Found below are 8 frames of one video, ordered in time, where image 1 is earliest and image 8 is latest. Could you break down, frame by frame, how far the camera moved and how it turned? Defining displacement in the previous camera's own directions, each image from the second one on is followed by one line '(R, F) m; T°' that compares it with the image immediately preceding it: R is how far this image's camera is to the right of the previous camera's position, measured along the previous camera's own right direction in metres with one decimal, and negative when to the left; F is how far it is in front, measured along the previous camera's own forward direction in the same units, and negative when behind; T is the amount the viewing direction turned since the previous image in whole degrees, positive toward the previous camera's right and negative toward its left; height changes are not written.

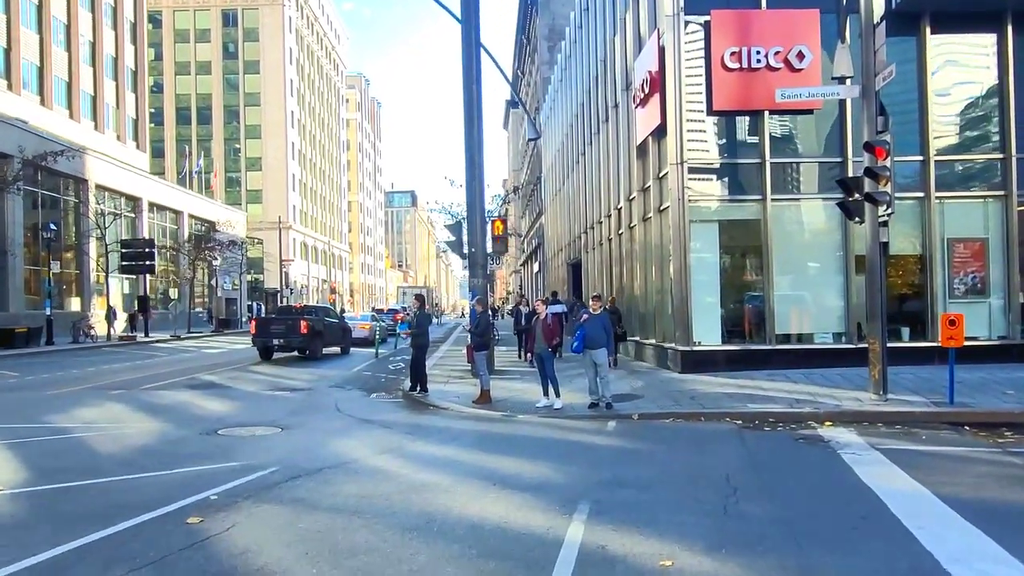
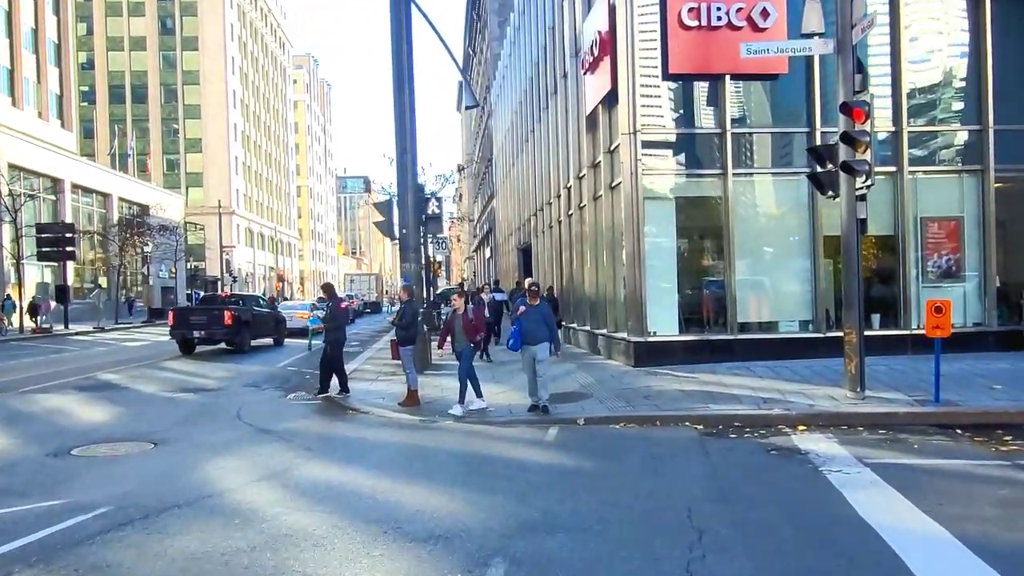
(+0.4, +1.6) m; +3°
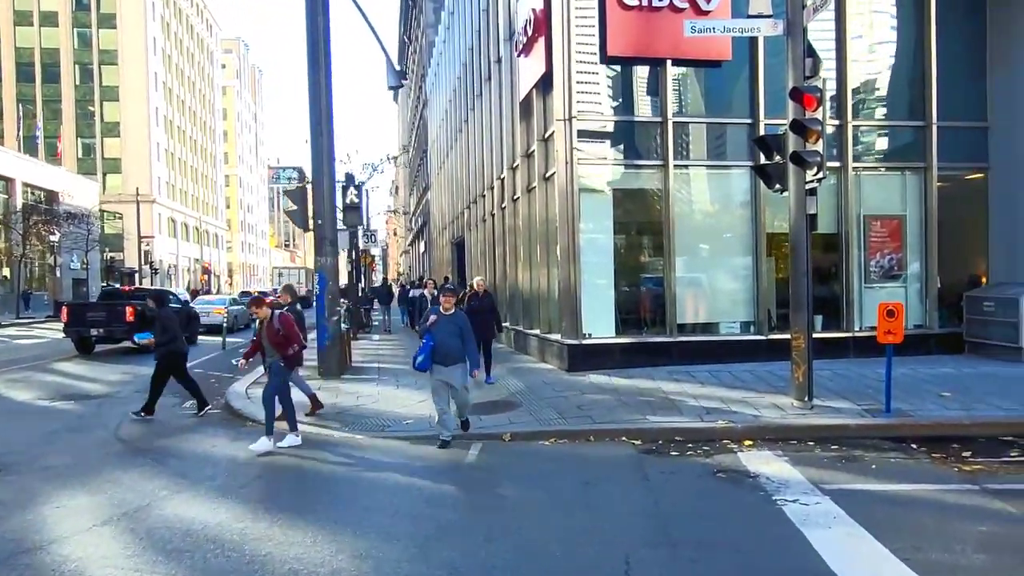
(+0.2, +1.1) m; +5°
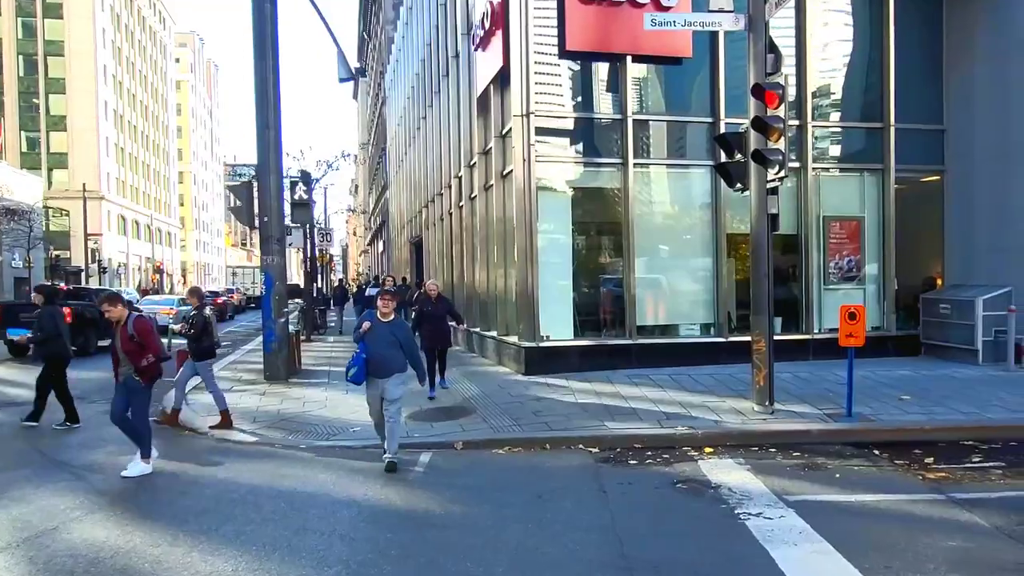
(+0.1, +0.4) m; +3°
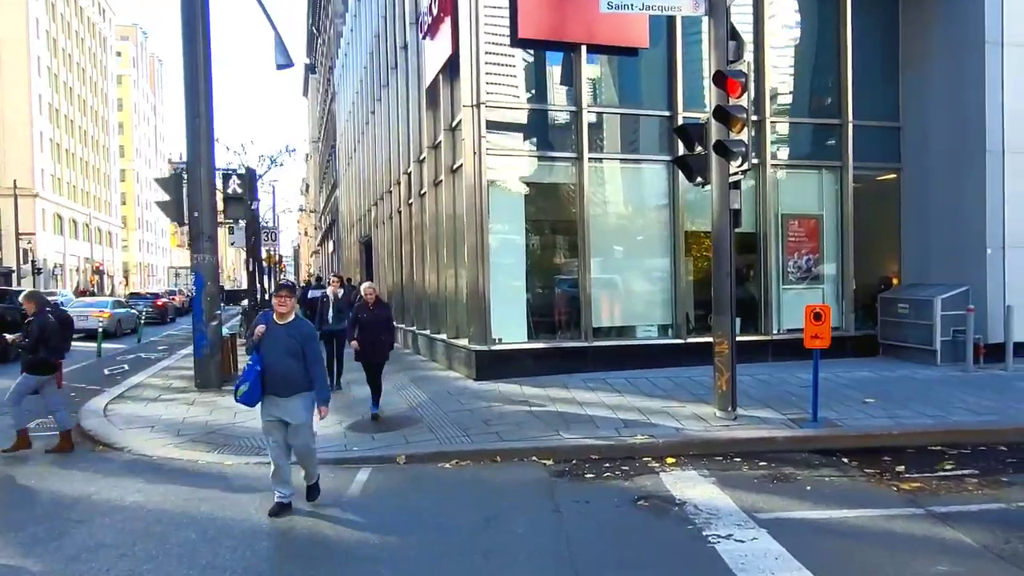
(+0.1, +0.6) m; +3°
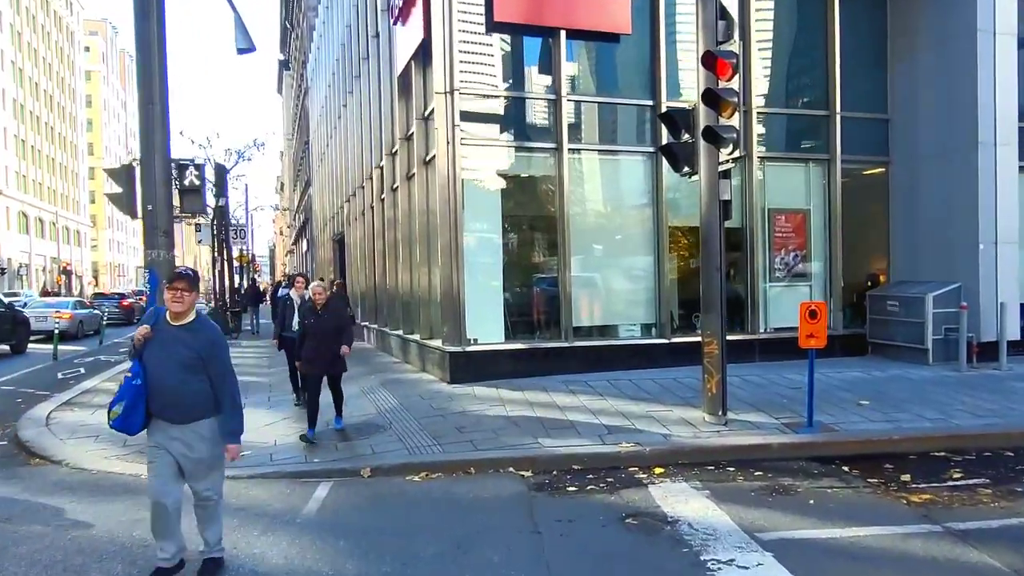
(0.0, +0.6) m; +2°
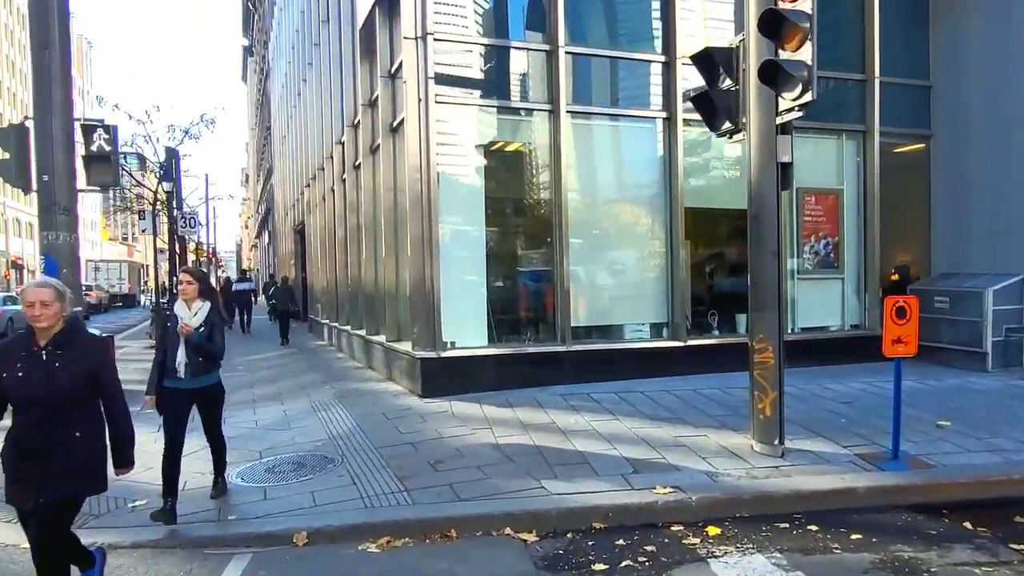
(-0.2, +2.0) m; +2°
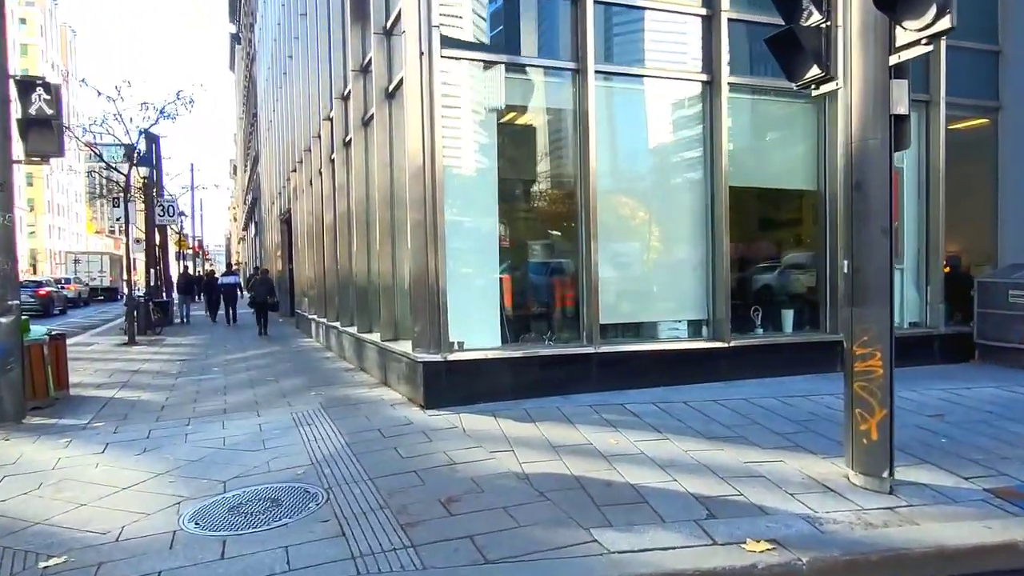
(-0.3, +1.4) m; +1°
